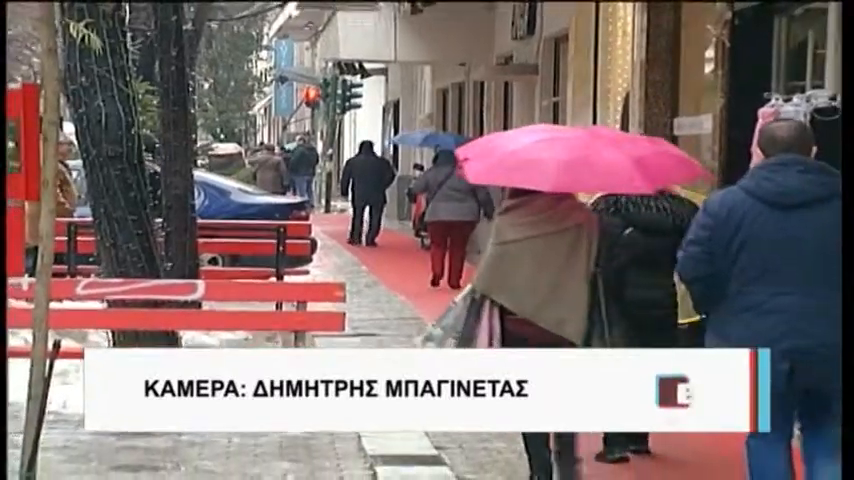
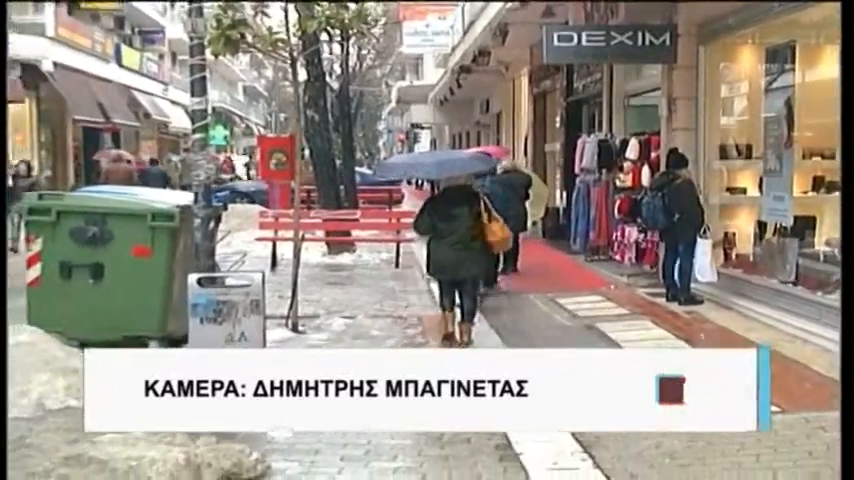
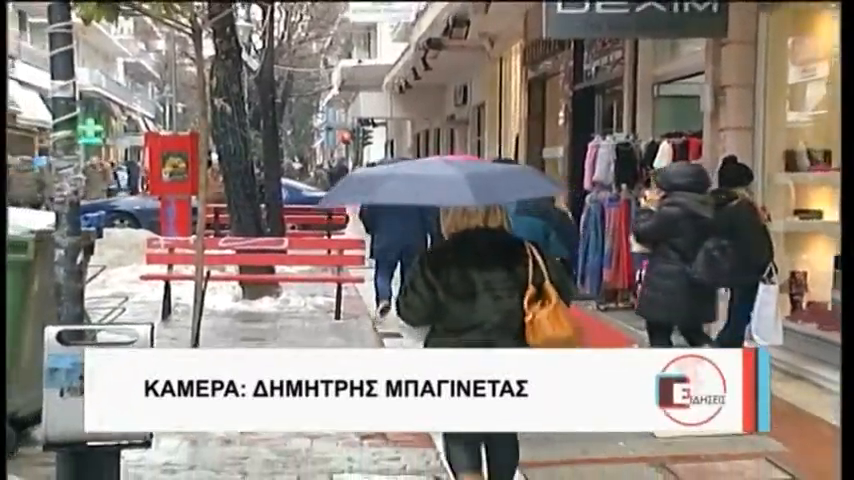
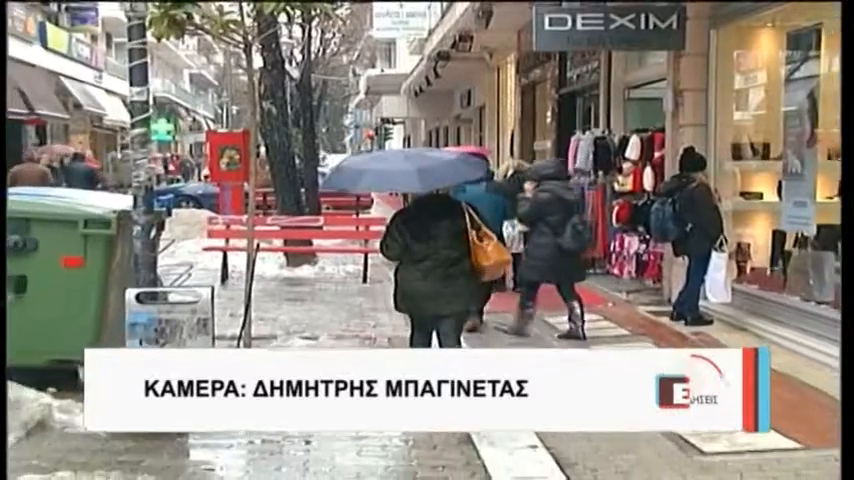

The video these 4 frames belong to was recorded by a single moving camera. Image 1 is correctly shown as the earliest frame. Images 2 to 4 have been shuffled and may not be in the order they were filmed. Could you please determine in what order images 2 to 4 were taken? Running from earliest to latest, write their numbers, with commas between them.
3, 4, 2
